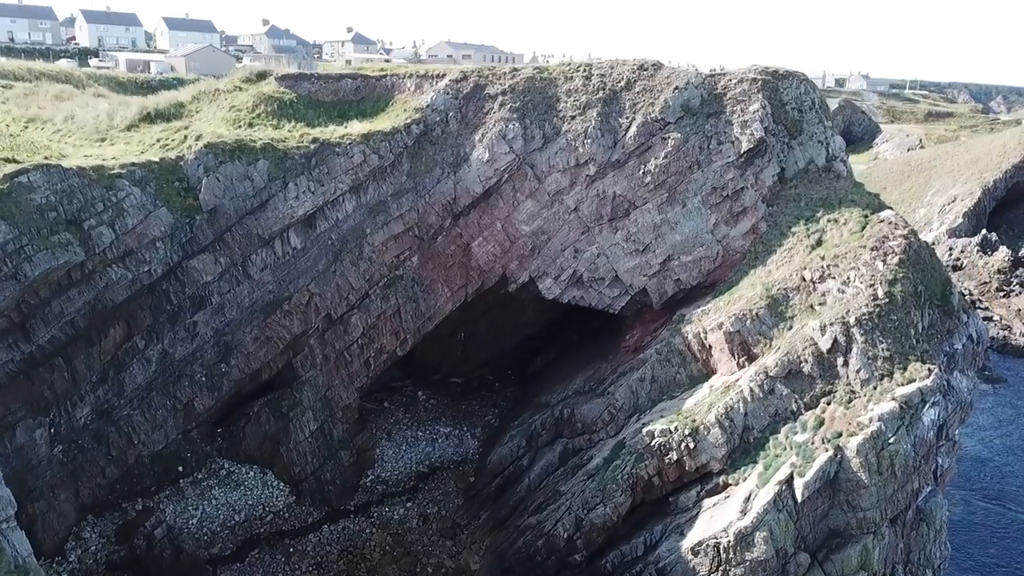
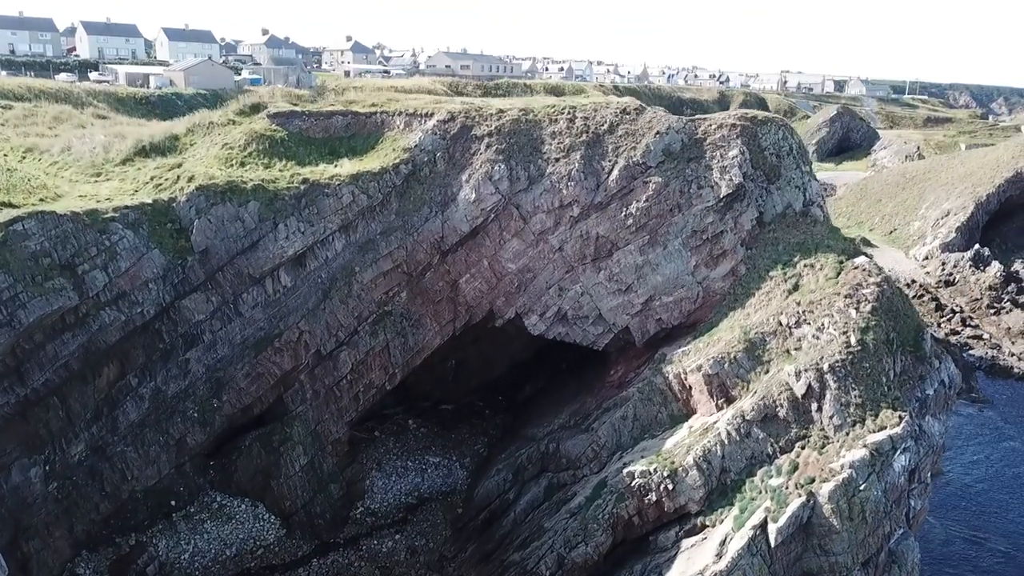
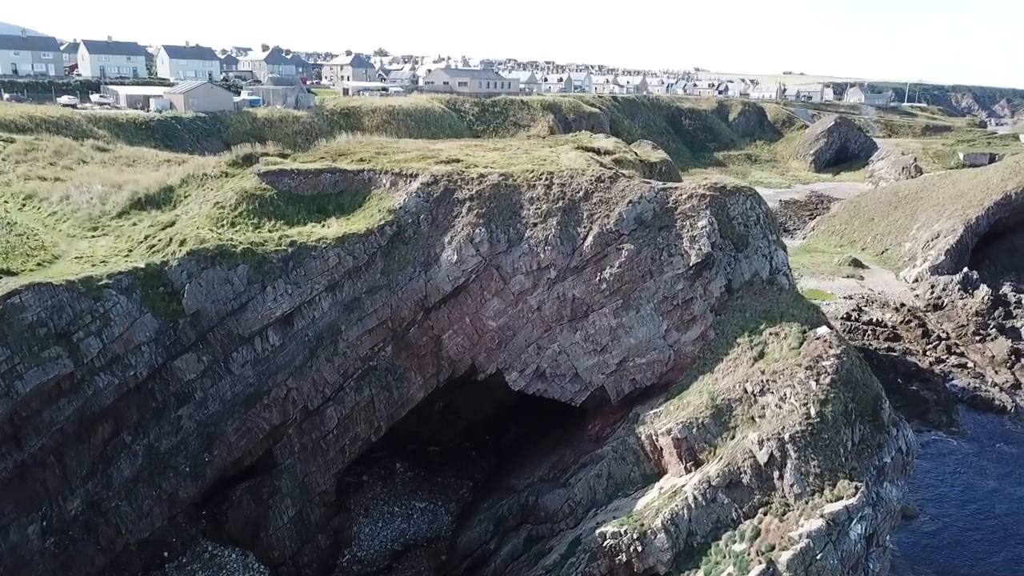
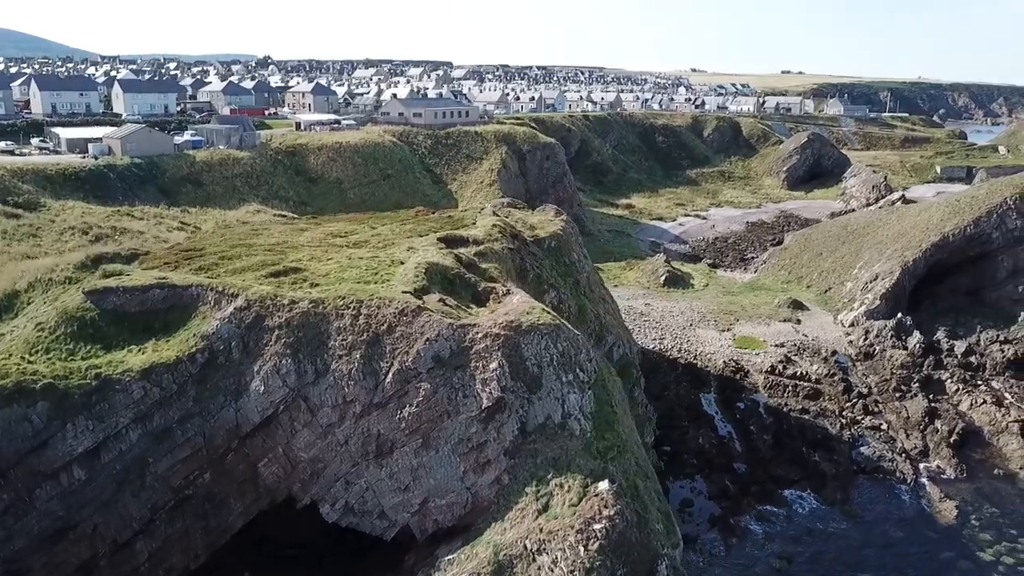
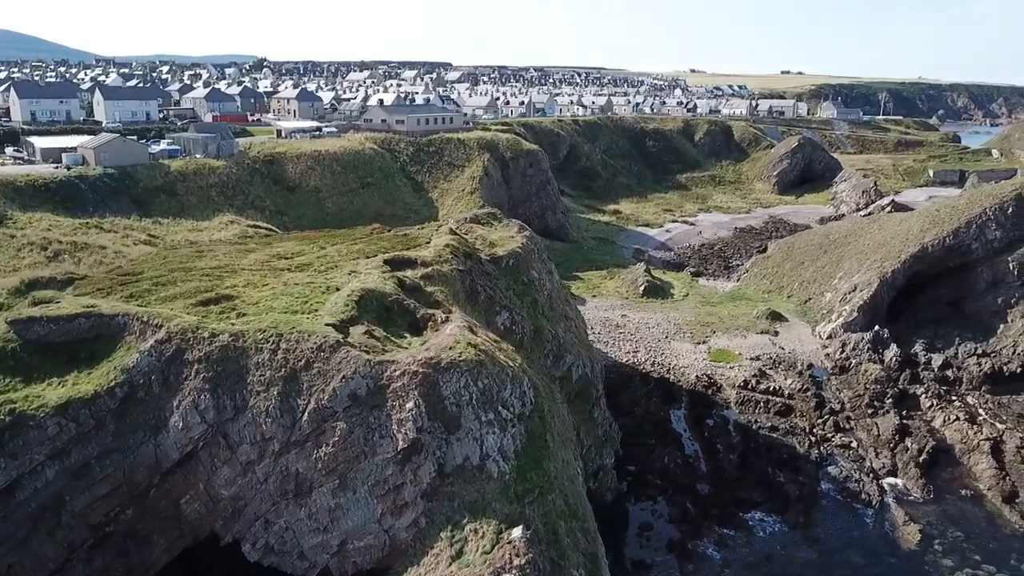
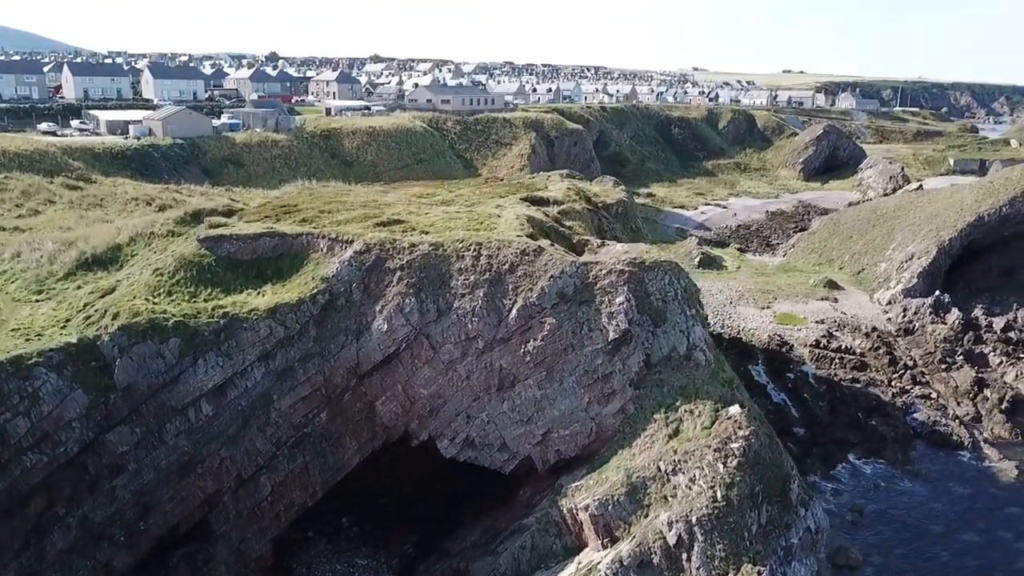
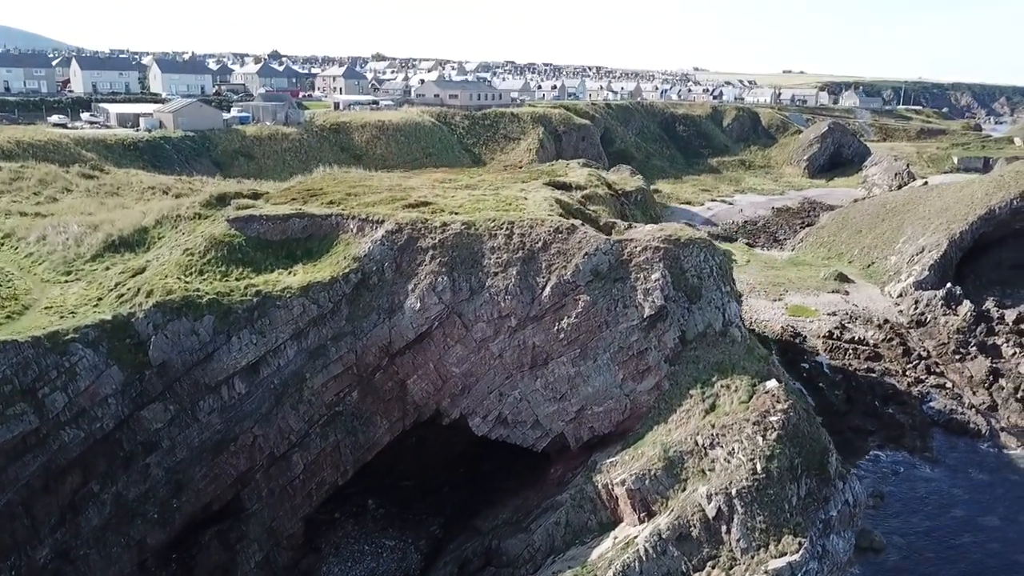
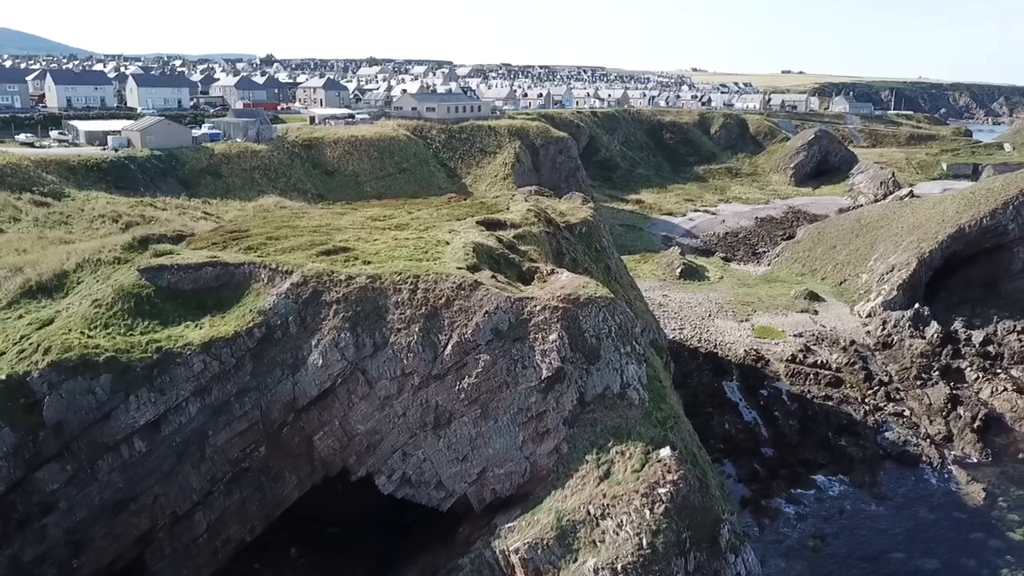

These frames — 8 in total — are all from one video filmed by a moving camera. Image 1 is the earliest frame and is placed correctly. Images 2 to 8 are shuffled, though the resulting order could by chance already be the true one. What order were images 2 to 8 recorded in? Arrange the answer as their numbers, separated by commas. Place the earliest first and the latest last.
2, 3, 7, 6, 8, 4, 5
